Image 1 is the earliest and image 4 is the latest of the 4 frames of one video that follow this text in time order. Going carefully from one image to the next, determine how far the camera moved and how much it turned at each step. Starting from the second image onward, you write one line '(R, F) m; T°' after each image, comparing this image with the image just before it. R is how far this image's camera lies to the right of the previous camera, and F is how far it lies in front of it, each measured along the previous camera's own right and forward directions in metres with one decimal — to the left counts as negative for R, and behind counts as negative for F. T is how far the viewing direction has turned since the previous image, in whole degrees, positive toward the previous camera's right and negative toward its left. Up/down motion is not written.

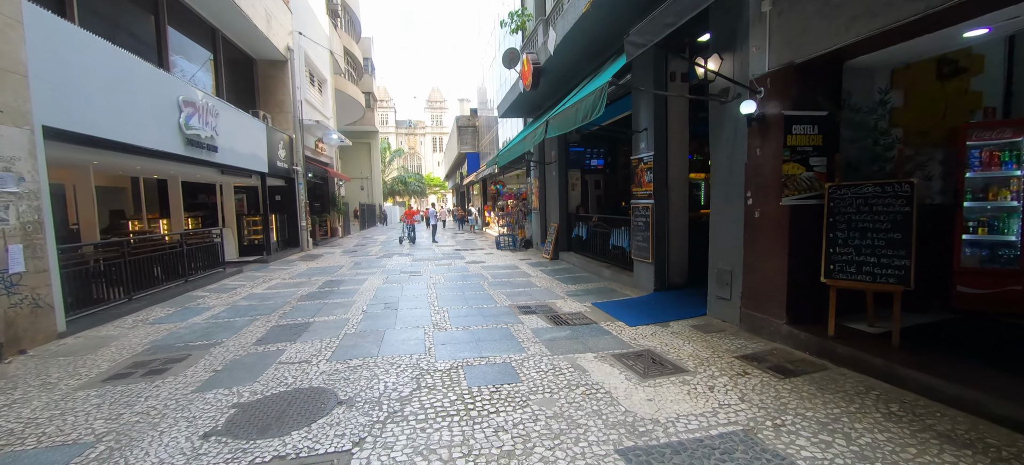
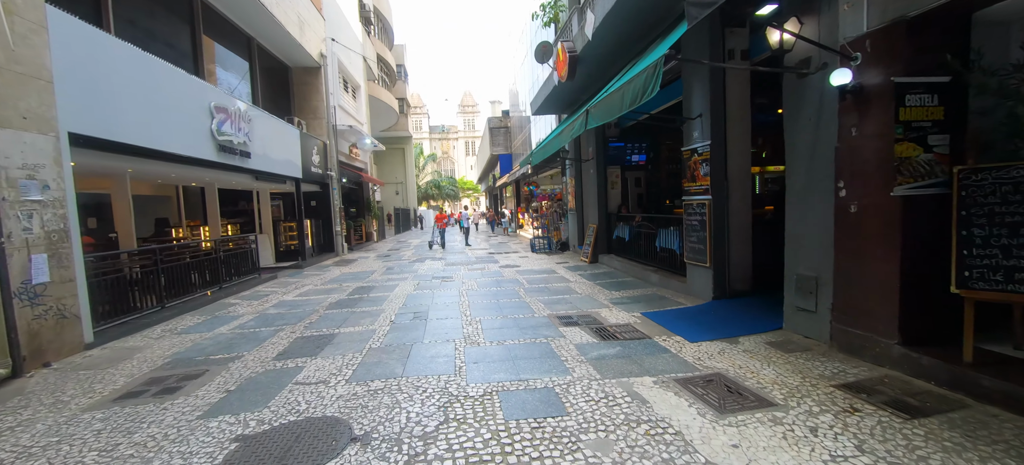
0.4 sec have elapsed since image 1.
(-0.1, +0.6) m; -5°
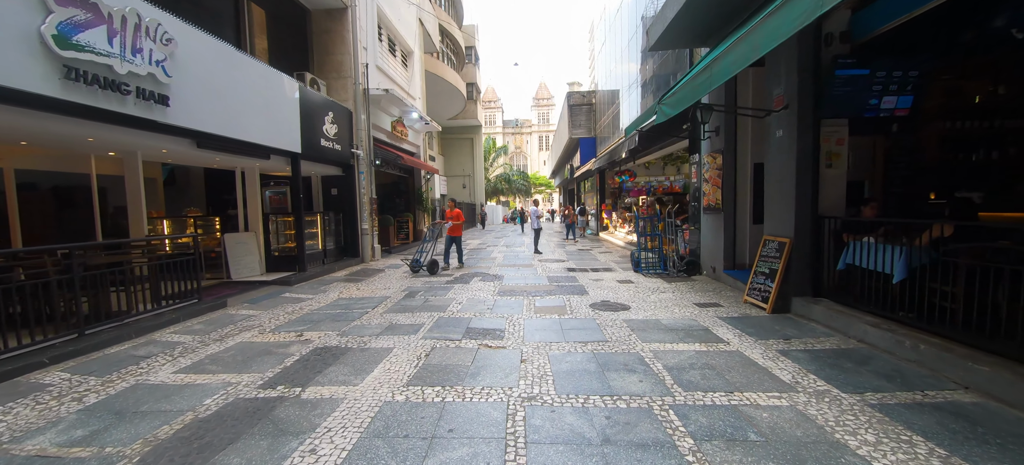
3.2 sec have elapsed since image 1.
(-0.5, +4.7) m; -10°
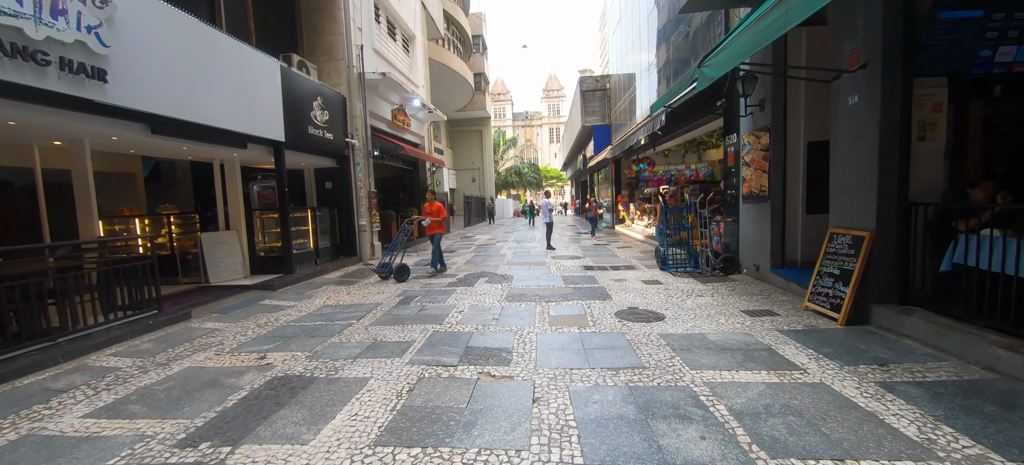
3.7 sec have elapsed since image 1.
(0.0, +1.0) m; -2°
